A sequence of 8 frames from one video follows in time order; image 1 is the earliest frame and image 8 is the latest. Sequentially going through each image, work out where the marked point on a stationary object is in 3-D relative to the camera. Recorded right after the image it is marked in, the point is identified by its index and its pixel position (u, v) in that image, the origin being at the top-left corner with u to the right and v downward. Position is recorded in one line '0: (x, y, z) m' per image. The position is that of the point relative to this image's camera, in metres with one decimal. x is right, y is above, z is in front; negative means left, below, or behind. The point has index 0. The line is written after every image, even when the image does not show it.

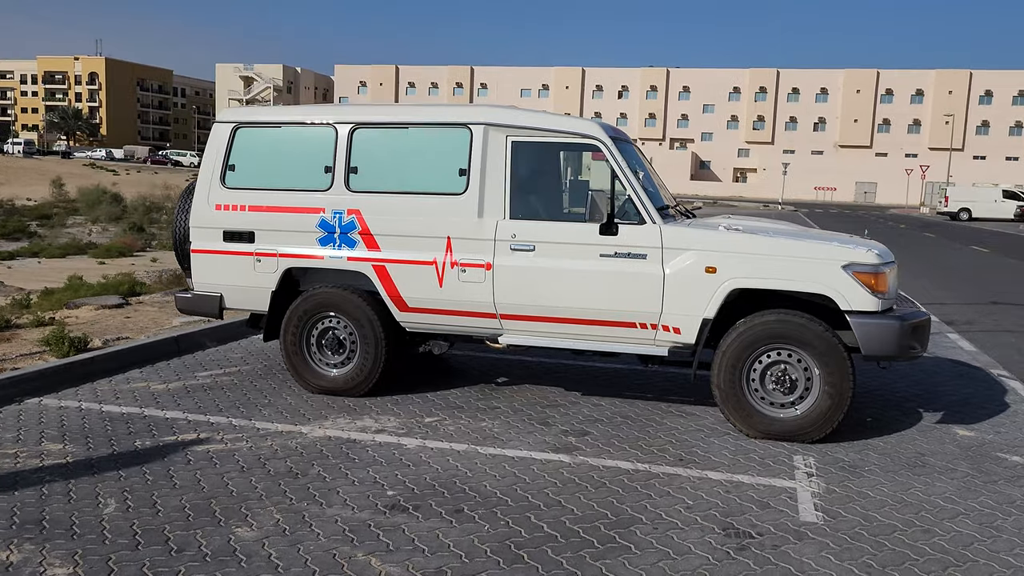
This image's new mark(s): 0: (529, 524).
0: (+0.1, -1.2, +4.2) m
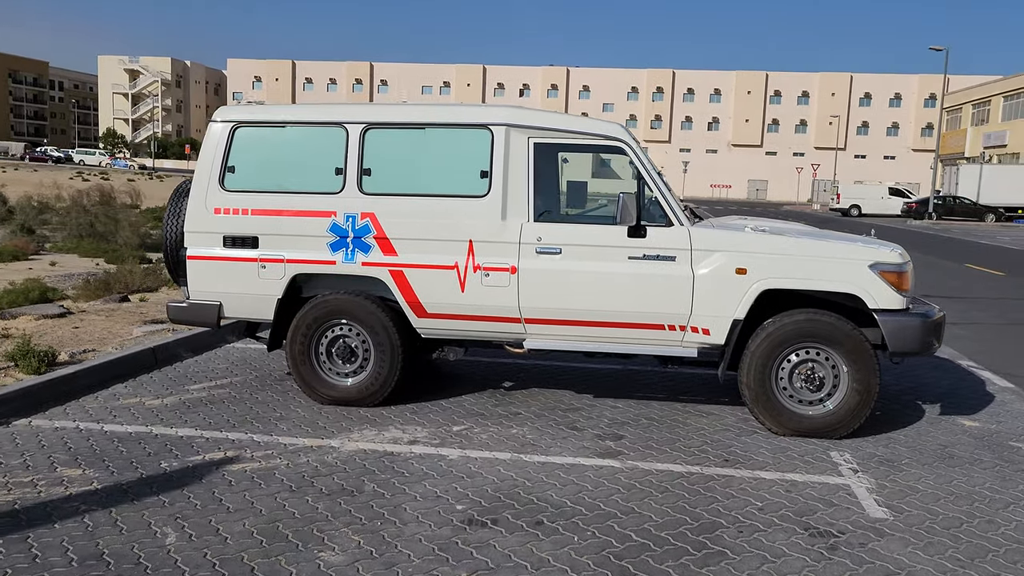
0: (+0.5, -1.2, +4.1) m
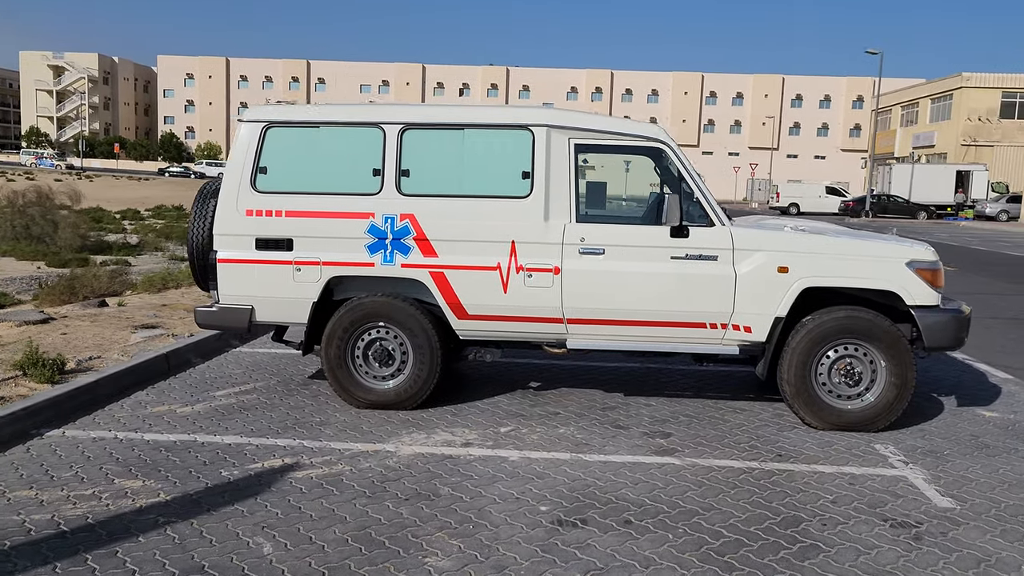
0: (+1.0, -1.2, +4.2) m
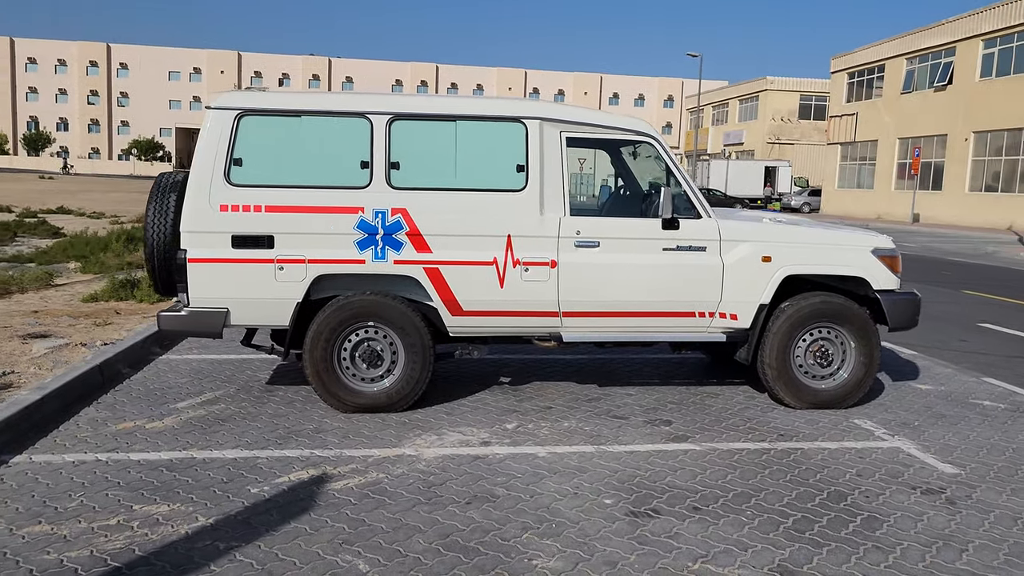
0: (+1.3, -1.1, +4.3) m
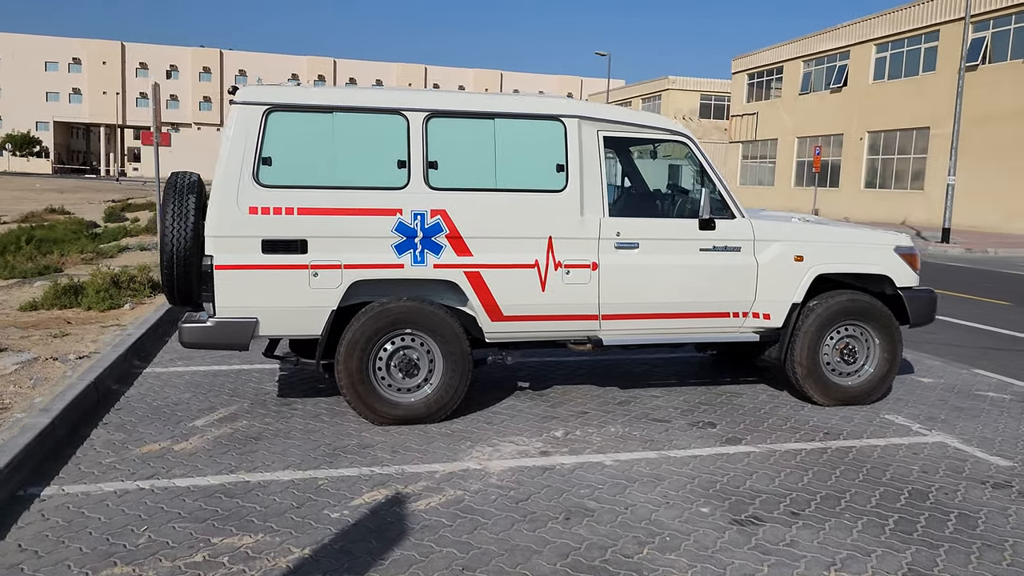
0: (+1.8, -1.1, +4.3) m
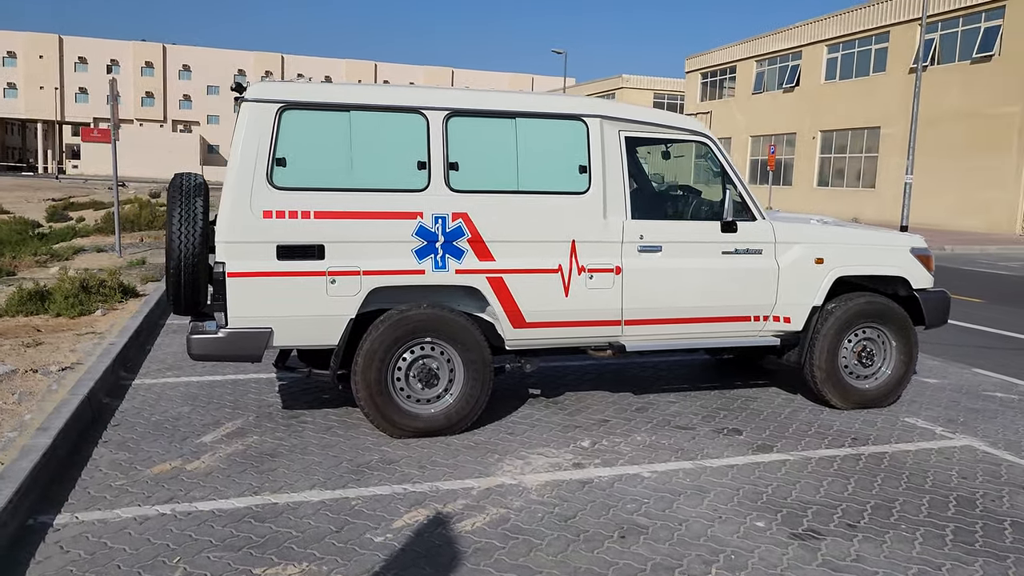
0: (+2.1, -1.2, +4.3) m
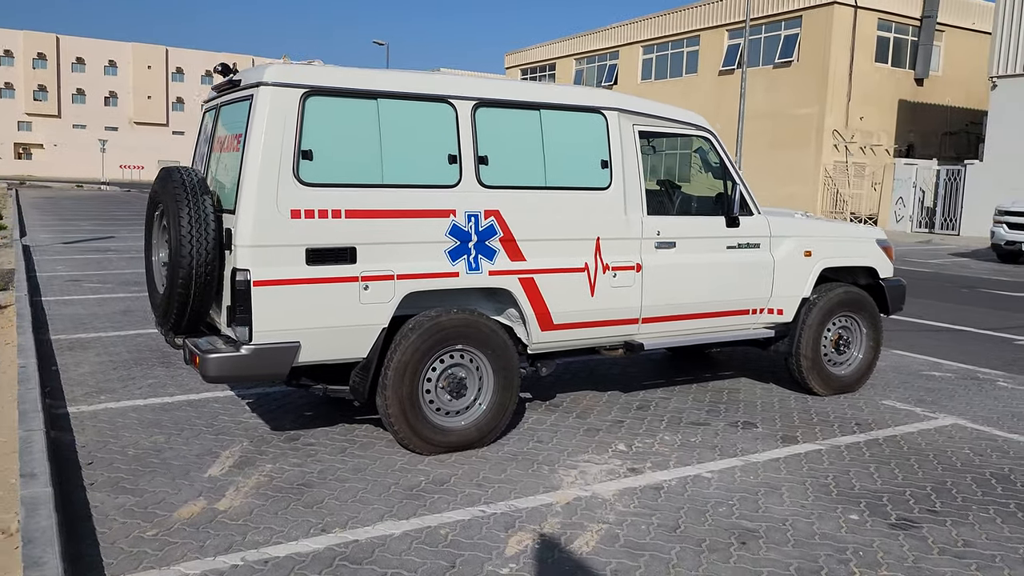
0: (+2.5, -1.1, +4.5) m
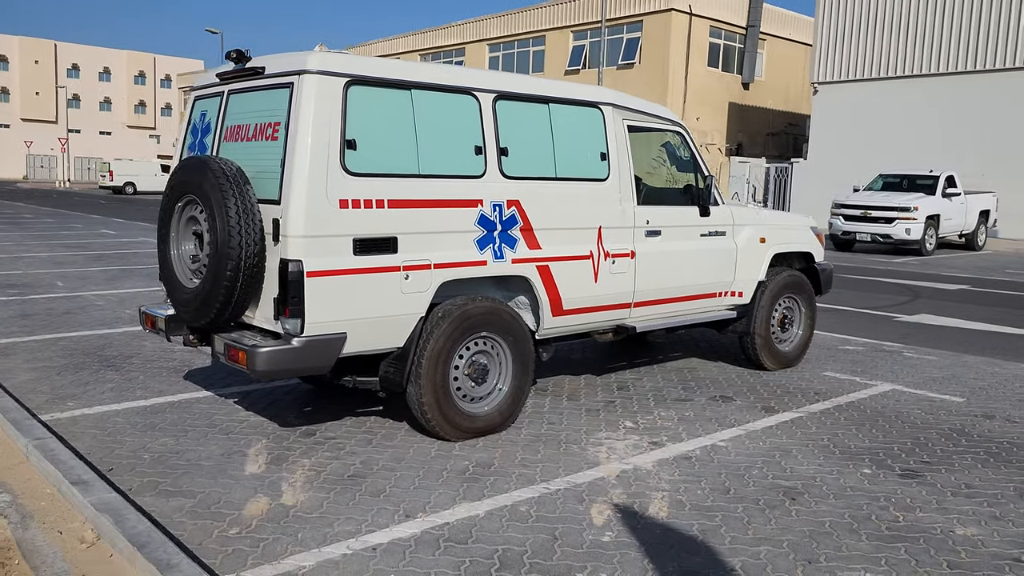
0: (+2.7, -1.0, +5.2) m
